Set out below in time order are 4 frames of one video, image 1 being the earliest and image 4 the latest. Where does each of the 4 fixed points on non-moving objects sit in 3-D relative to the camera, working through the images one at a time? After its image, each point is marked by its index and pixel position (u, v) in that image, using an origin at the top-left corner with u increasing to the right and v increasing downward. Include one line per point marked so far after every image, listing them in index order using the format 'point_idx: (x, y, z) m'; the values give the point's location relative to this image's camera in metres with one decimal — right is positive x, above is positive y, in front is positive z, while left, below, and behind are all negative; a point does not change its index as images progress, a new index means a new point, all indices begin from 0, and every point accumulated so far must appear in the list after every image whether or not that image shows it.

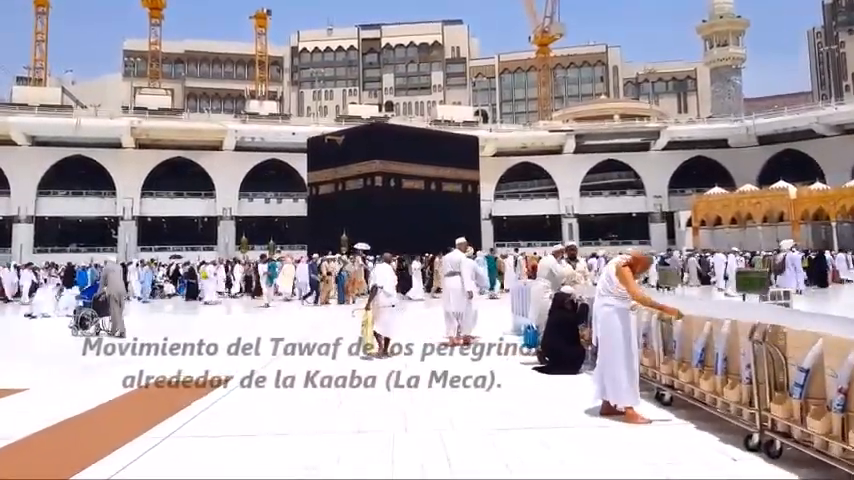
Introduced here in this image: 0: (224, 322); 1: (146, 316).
0: (-3.6, -1.4, +12.0) m
1: (-5.3, -1.5, +13.1) m
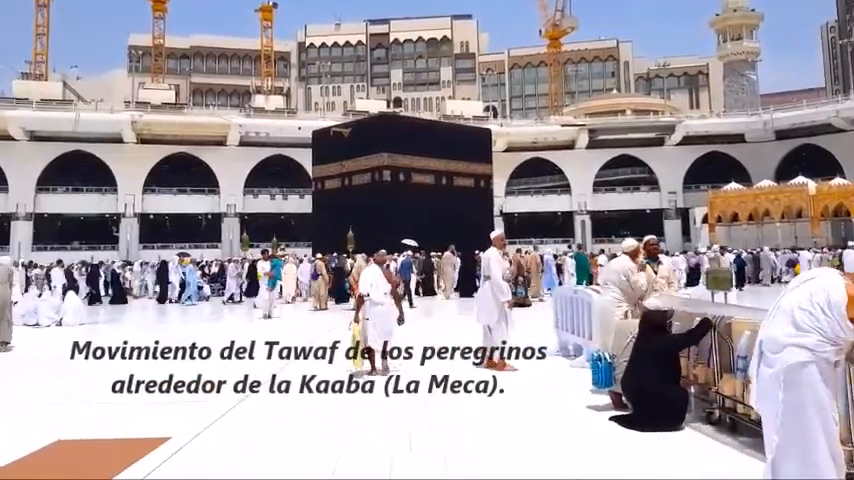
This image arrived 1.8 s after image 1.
0: (-3.4, -1.4, +11.1) m
1: (-5.1, -1.4, +12.2) m
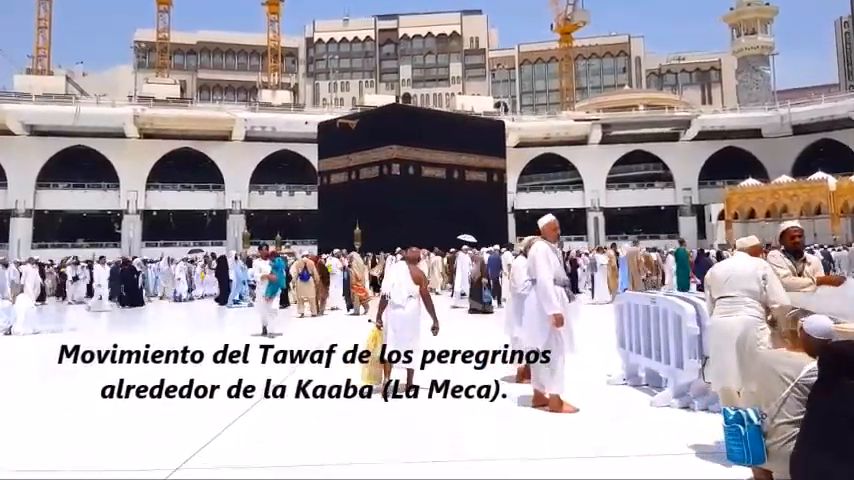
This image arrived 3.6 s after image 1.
0: (-3.2, -1.3, +10.3) m
1: (-4.9, -1.3, +11.4) m
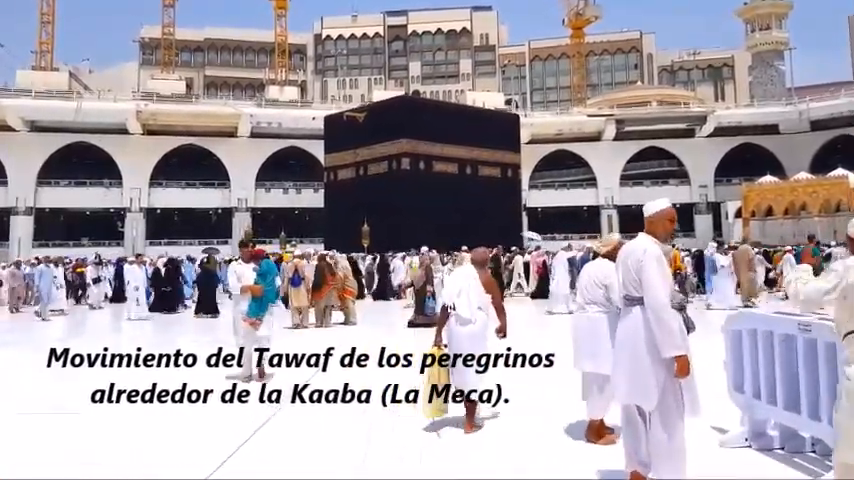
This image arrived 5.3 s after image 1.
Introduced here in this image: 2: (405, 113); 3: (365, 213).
0: (-3.0, -1.3, +9.5) m
1: (-4.7, -1.3, +10.6) m
2: (-0.6, +3.5, +19.2) m
3: (-1.7, +0.7, +19.8) m
